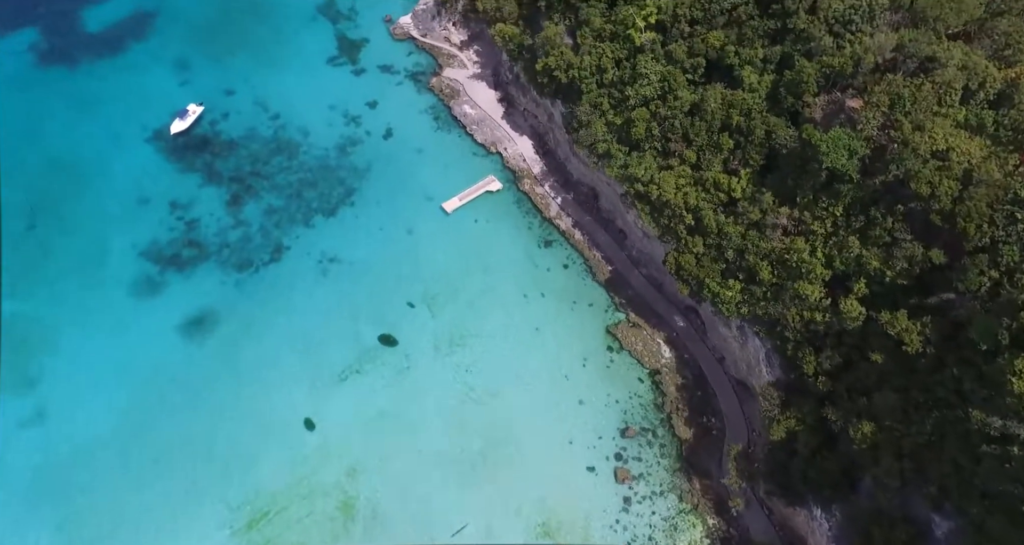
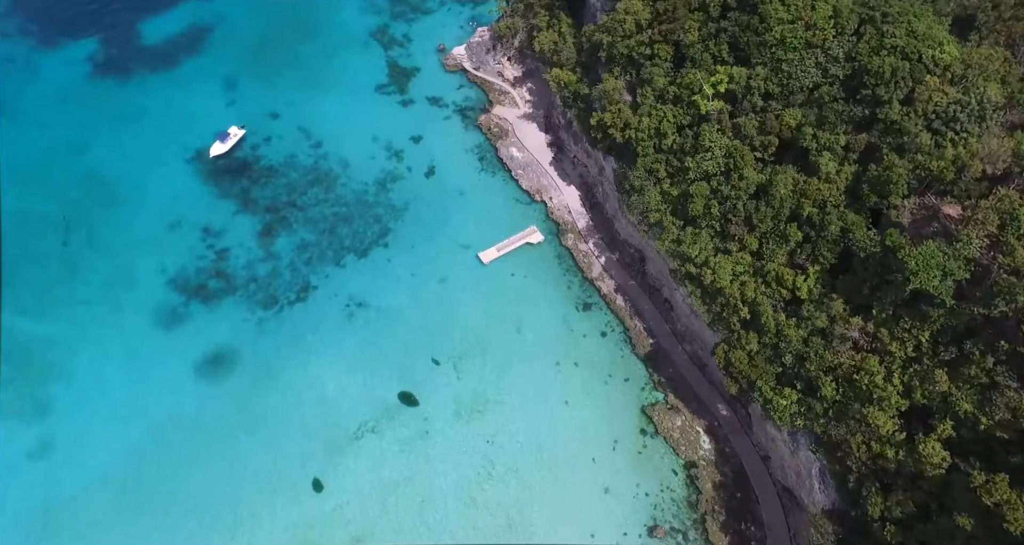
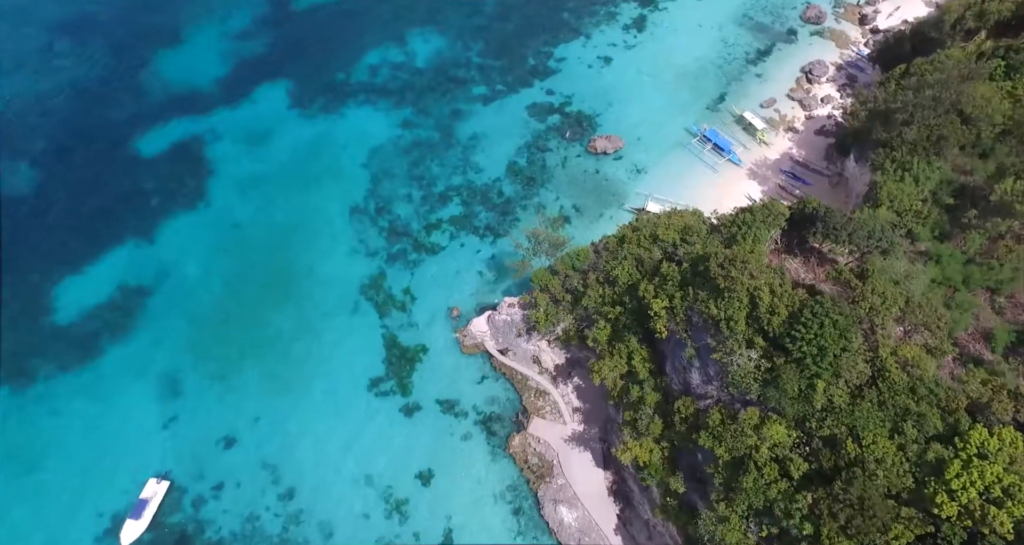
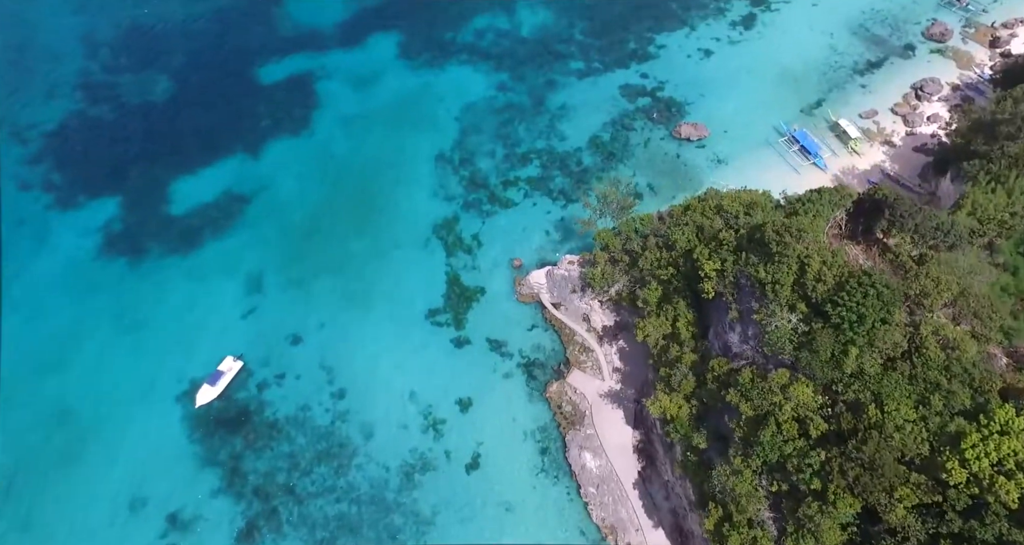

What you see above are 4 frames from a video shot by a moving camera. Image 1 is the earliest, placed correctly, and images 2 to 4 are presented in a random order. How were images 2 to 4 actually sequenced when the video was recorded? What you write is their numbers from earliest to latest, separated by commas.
2, 4, 3
